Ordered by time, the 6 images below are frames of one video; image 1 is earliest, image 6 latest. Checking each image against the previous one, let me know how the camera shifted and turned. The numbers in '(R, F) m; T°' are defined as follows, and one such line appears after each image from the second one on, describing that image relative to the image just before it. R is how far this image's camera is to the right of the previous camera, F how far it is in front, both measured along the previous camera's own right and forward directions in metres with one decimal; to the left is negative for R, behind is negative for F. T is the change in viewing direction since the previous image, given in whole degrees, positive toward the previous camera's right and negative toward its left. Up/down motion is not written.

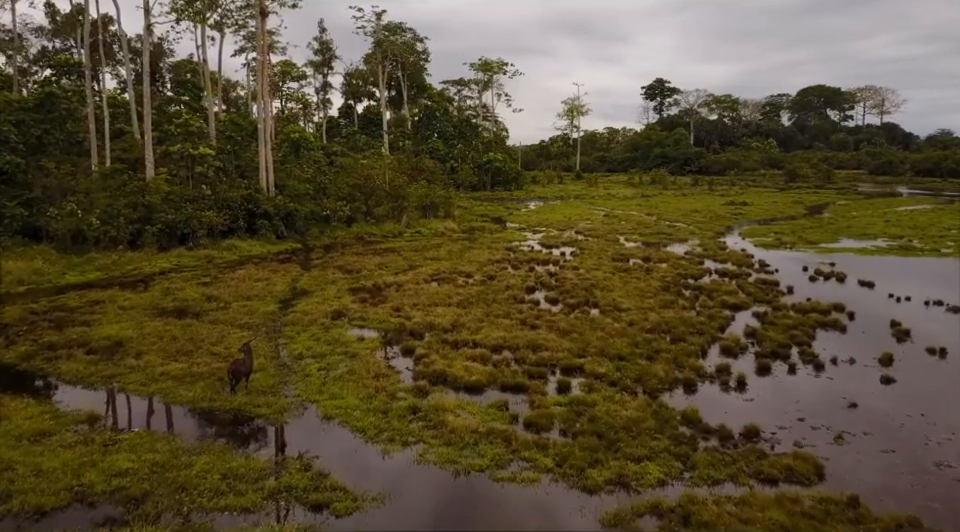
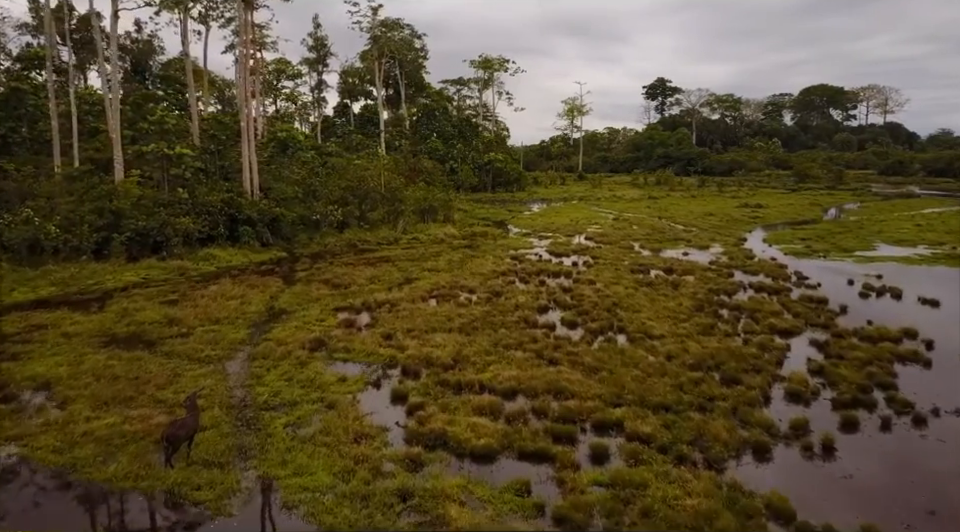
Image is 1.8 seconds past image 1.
(-0.2, +3.1) m; 0°
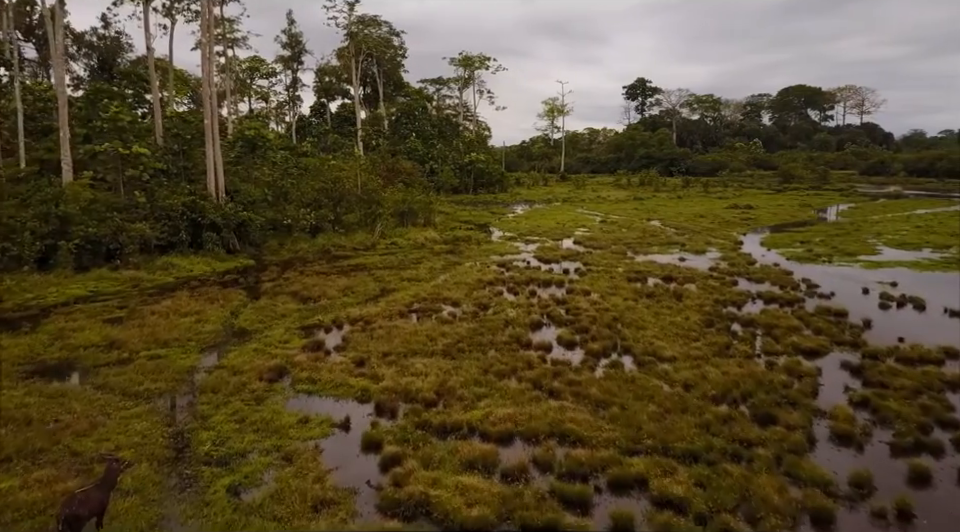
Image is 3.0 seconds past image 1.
(-0.1, +2.2) m; +2°
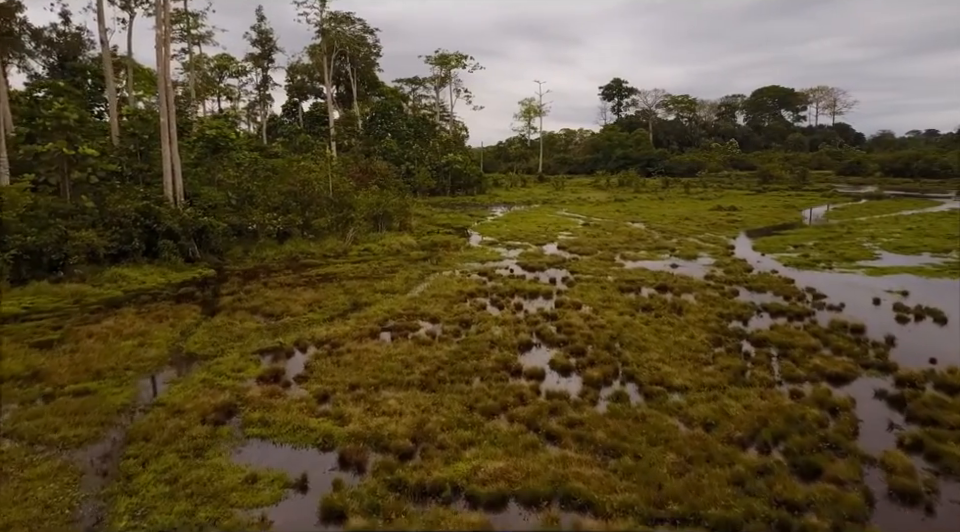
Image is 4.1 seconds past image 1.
(-0.1, +2.1) m; +2°
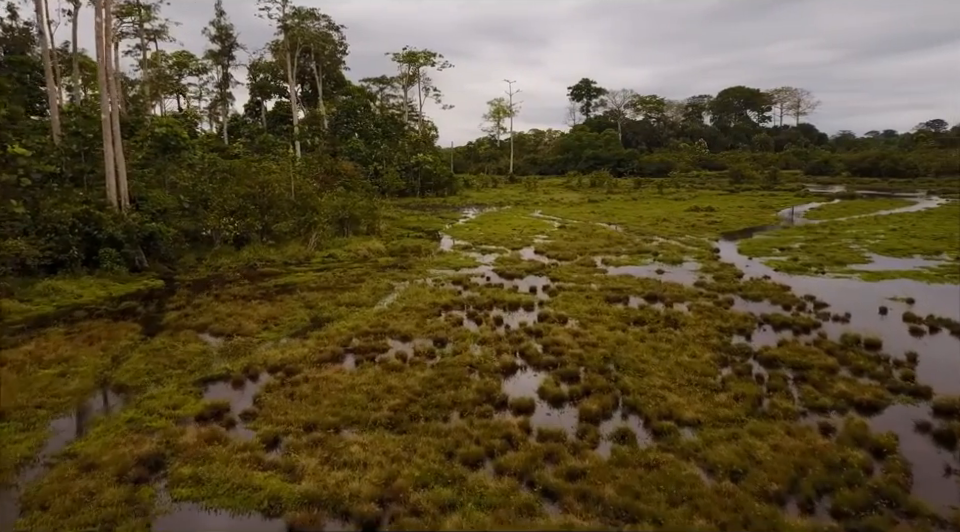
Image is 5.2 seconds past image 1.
(-0.2, +2.0) m; +3°
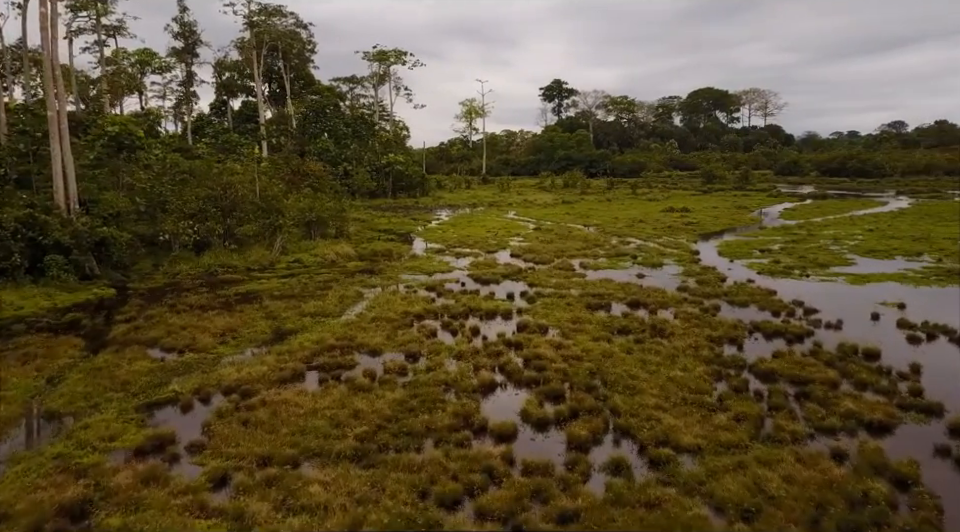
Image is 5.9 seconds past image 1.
(0.0, +1.3) m; +3°
